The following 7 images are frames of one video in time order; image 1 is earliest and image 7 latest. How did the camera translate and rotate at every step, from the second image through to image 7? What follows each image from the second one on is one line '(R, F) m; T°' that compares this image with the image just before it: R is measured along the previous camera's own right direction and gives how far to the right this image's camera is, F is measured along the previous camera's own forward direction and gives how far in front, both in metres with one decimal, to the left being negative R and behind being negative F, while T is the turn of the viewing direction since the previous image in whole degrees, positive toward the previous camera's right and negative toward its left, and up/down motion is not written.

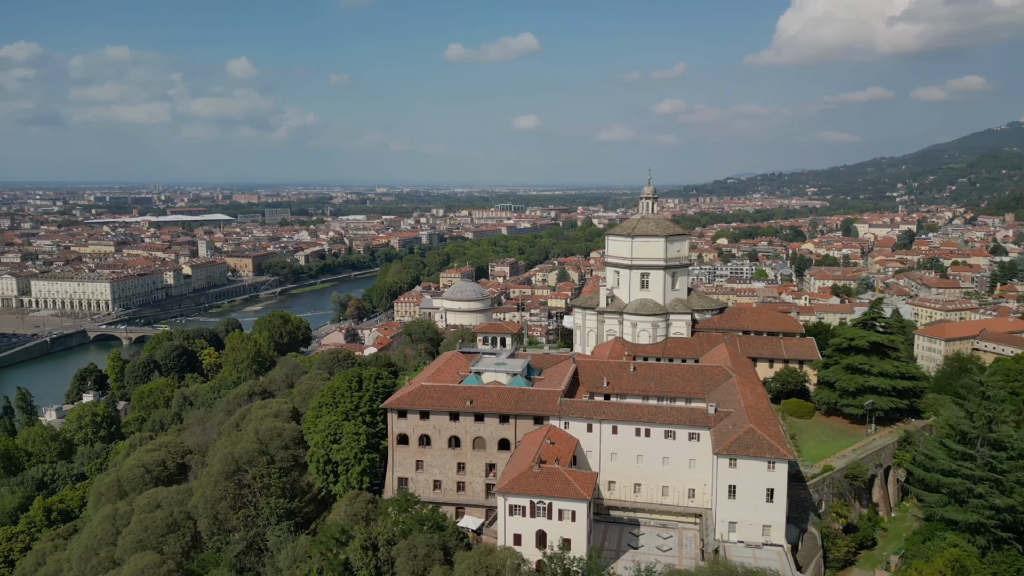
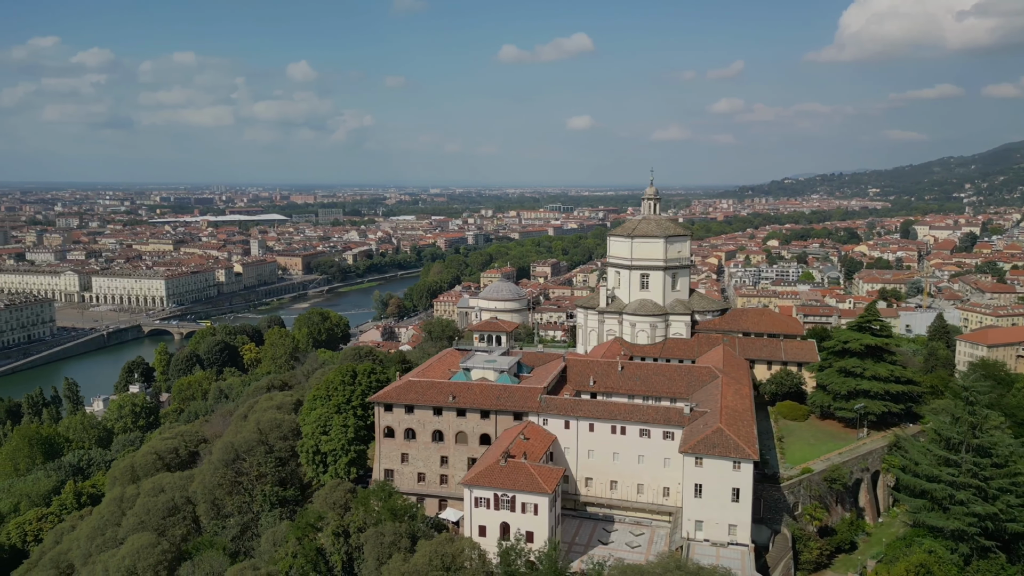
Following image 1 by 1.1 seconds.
(+2.6, -0.6) m; -4°
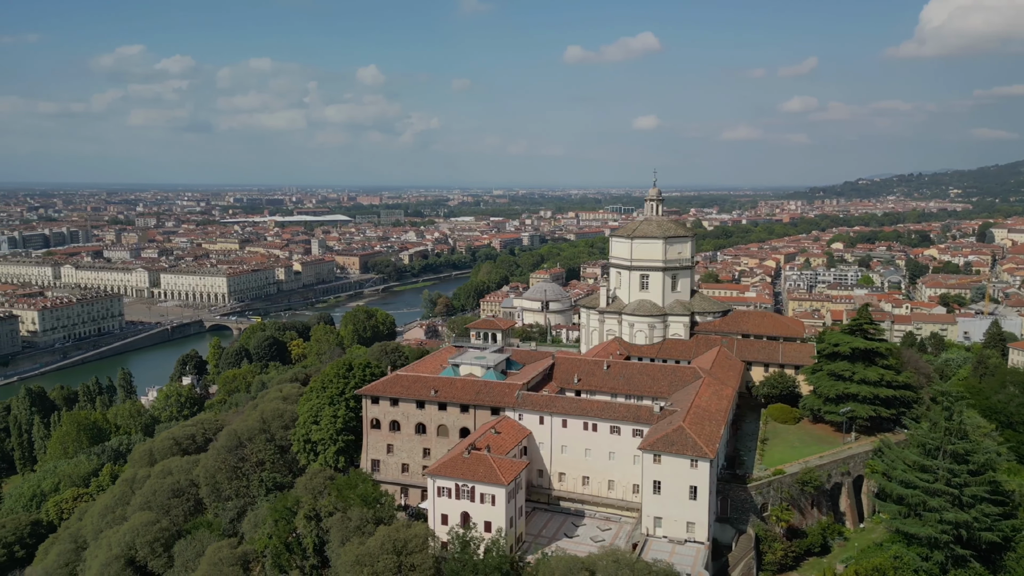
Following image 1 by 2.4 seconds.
(+3.2, -0.7) m; -5°
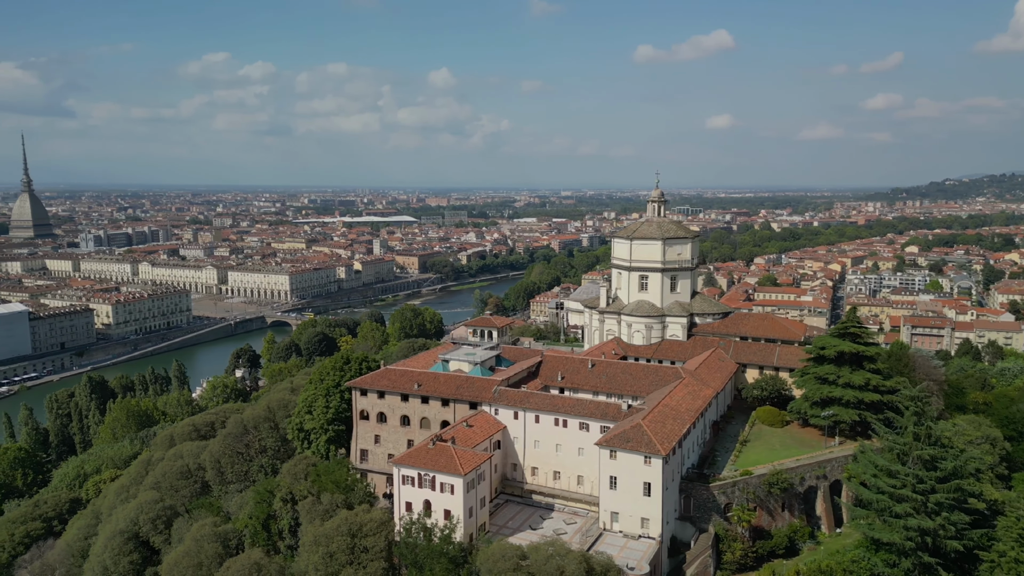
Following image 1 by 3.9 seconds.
(+3.5, -0.7) m; -5°
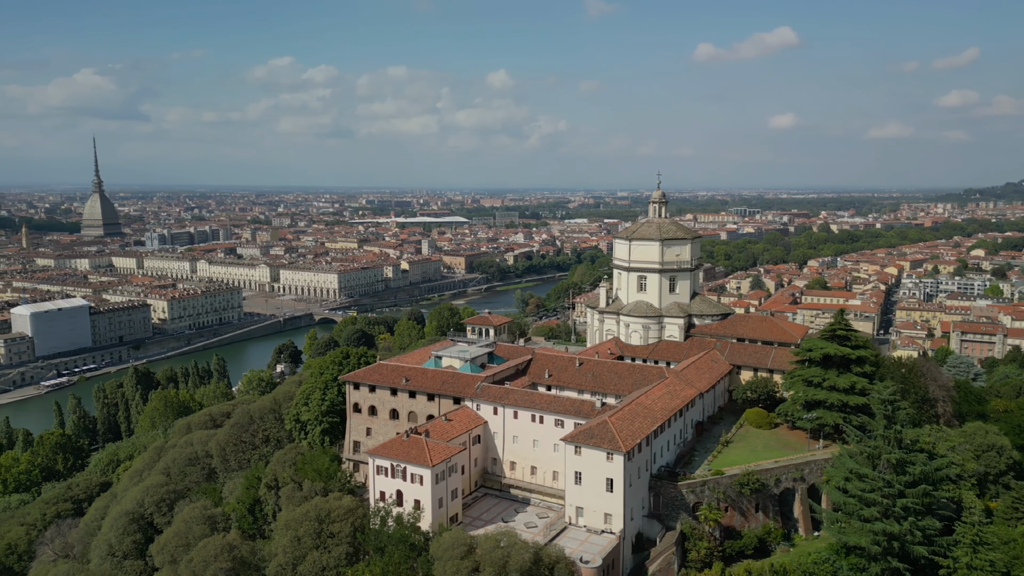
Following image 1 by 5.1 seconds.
(+2.9, -0.6) m; -4°
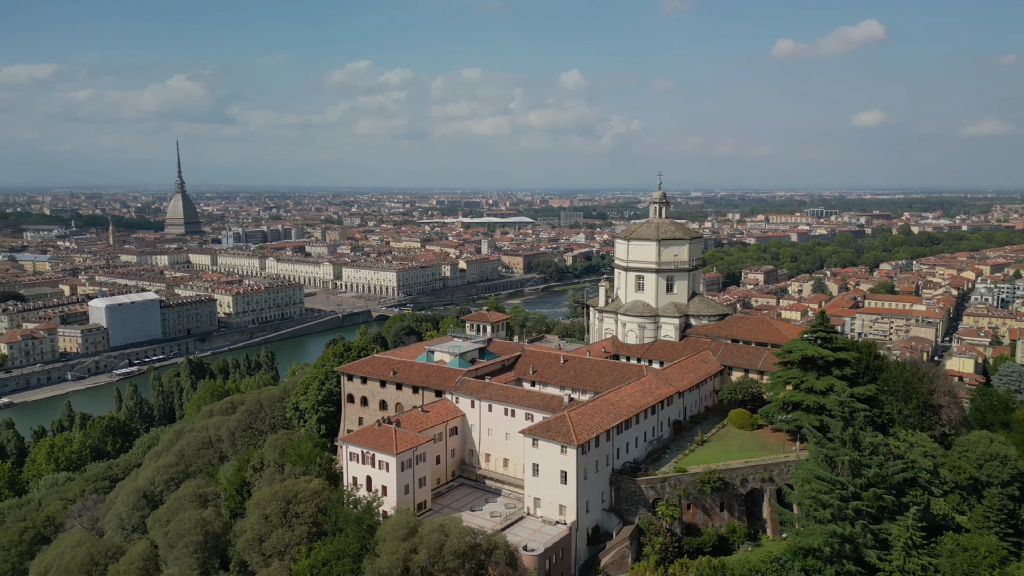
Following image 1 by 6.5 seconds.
(+3.7, -0.7) m; -6°
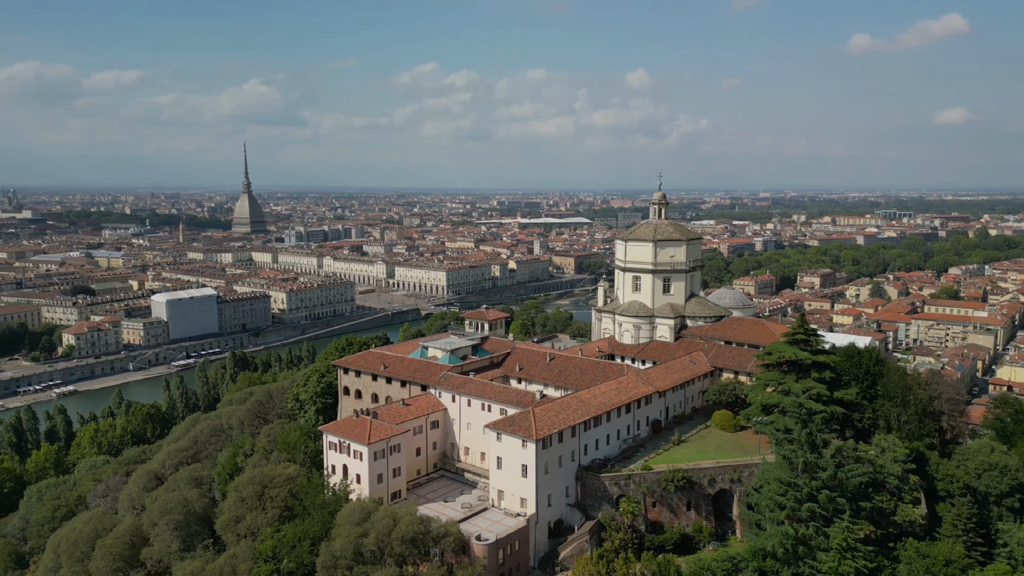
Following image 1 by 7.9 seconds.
(+3.4, -0.6) m; -5°
